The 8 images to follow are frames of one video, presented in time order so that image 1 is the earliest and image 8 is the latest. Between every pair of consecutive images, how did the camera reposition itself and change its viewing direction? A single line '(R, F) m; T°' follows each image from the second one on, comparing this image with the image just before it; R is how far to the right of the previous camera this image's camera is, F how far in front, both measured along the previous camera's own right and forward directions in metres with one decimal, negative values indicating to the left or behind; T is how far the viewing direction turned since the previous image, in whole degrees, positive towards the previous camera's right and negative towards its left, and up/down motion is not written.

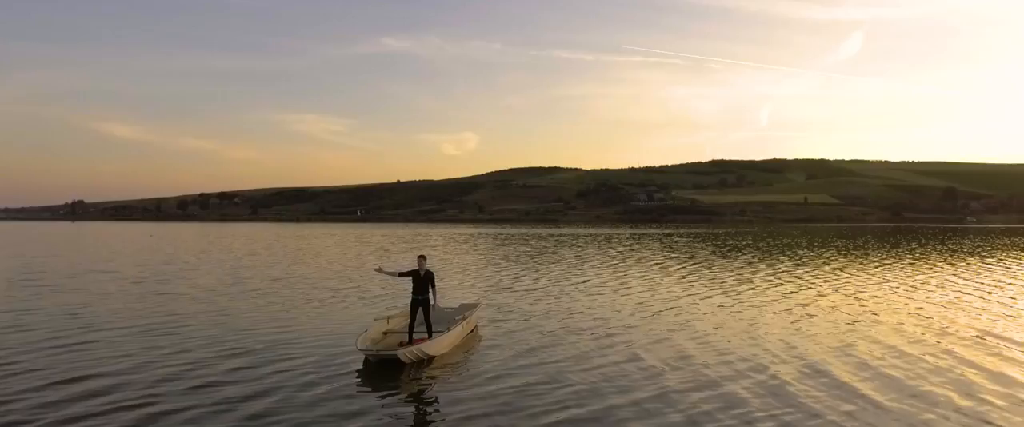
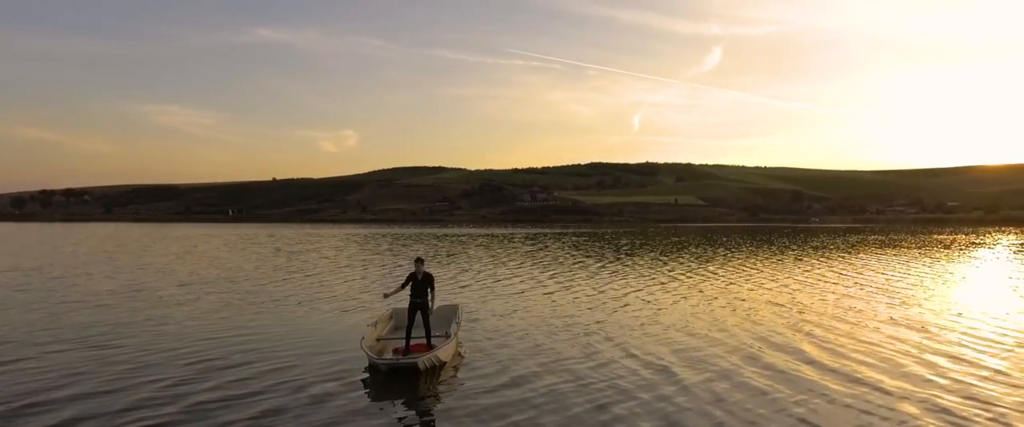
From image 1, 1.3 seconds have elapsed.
(-2.5, +0.3) m; +11°
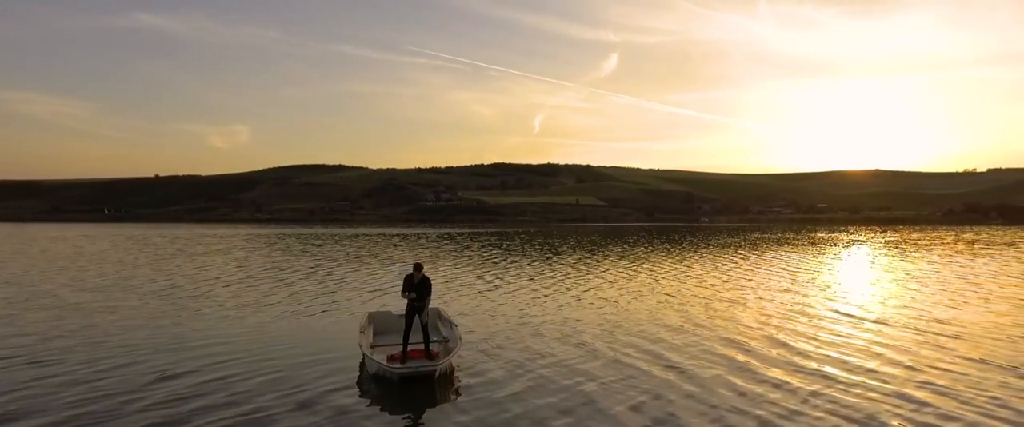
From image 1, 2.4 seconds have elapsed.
(-2.0, +0.5) m; +9°
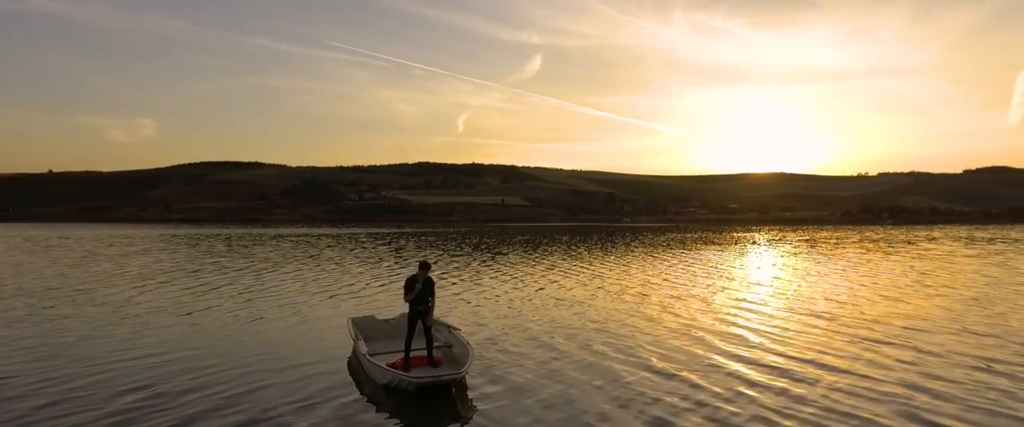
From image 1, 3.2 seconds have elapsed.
(-1.6, +0.6) m; +7°
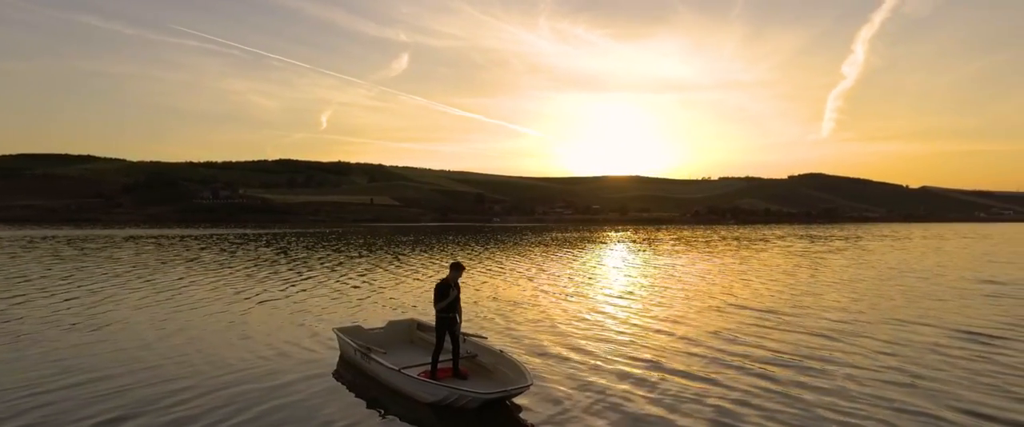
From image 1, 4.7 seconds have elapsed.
(-2.9, +1.2) m; +12°
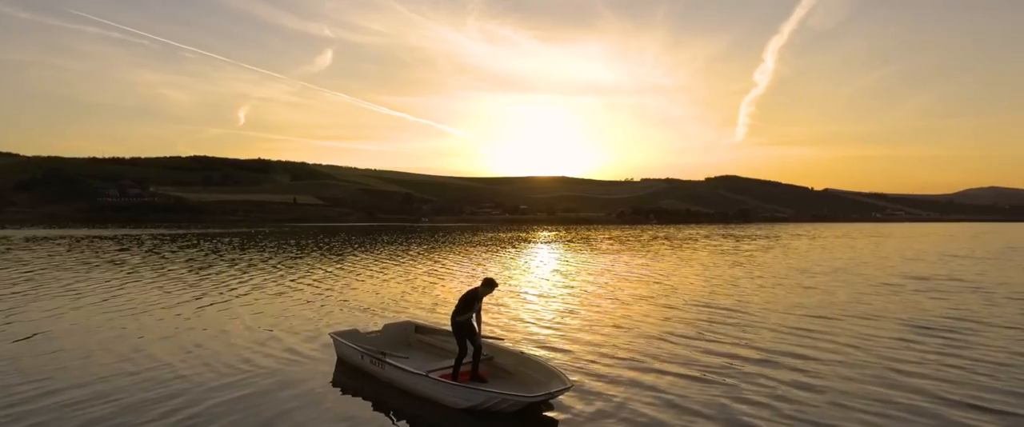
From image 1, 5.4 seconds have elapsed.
(-1.6, +0.4) m; +7°
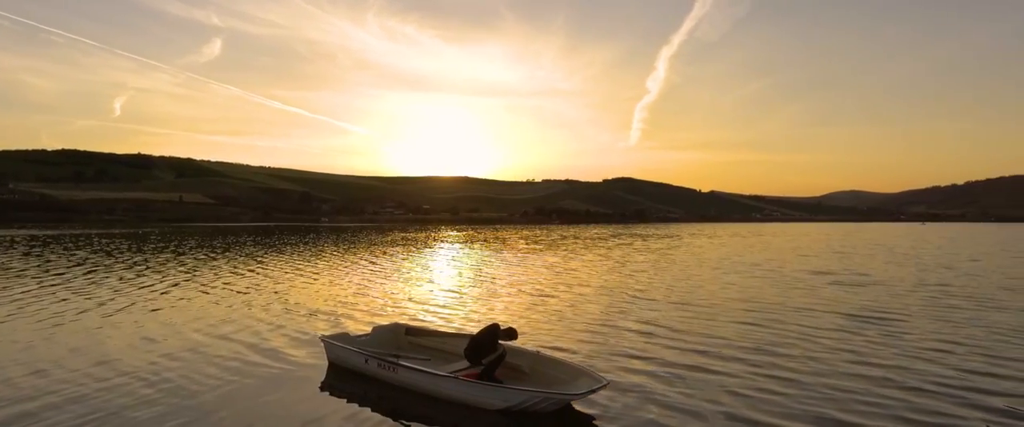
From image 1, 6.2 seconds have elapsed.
(-1.9, +0.3) m; +9°
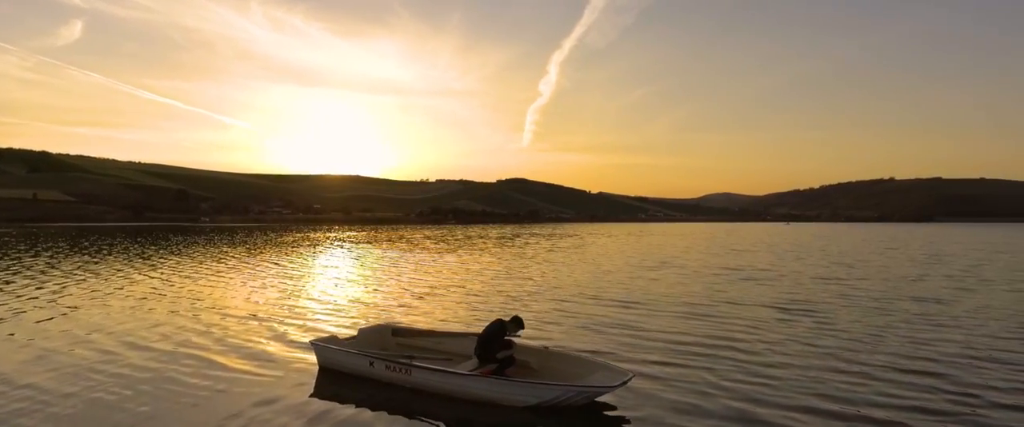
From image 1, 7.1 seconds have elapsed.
(-1.9, +0.2) m; +9°
